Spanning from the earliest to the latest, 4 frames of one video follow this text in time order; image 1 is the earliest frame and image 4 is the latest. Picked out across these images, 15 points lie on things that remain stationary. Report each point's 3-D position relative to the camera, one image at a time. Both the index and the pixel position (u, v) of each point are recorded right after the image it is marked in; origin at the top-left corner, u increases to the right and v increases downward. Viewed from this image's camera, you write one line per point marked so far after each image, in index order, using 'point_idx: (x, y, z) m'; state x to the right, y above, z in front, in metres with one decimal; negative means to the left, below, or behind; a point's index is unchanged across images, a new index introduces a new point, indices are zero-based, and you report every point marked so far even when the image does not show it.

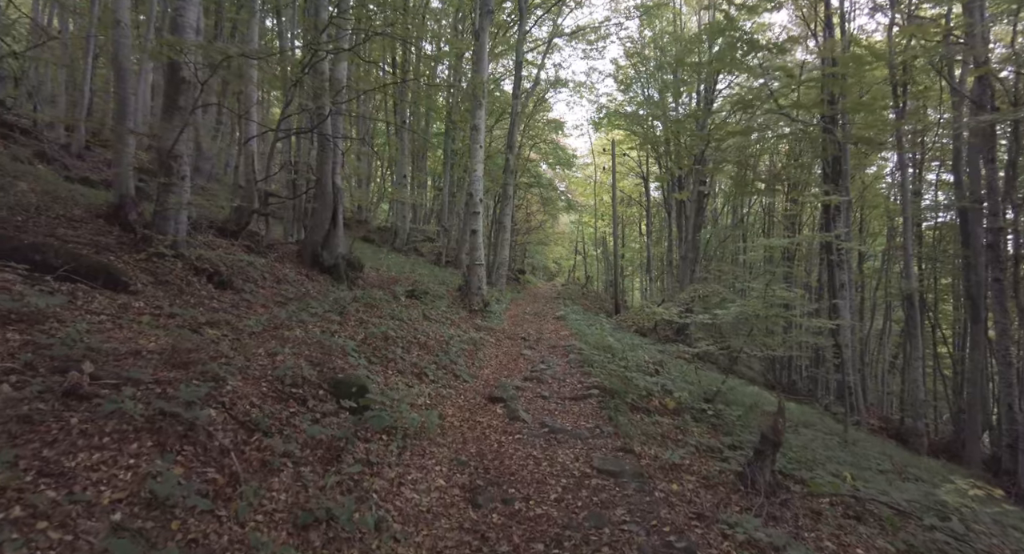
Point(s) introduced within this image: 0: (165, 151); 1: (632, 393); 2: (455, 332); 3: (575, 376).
0: (-5.2, +1.9, +7.6) m
1: (+1.8, -1.7, +7.6) m
2: (-1.2, -1.2, +10.9) m
3: (+1.1, -1.7, +8.6) m
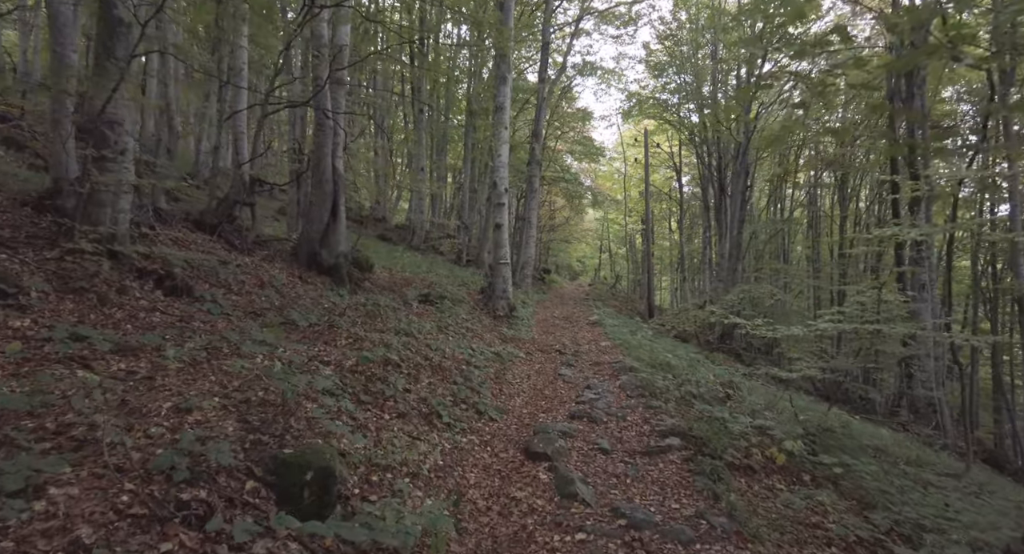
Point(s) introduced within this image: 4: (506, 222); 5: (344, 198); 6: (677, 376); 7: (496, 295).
0: (-4.7, +1.8, +5.7) m
1: (+2.3, -1.8, +5.5) m
2: (-0.6, -1.2, +8.9) m
3: (+1.6, -1.7, +6.5) m
4: (-0.2, +1.5, +13.7) m
5: (-3.6, +1.7, +10.6) m
6: (+2.9, -1.8, +8.9) m
7: (-0.4, -0.5, +13.9) m
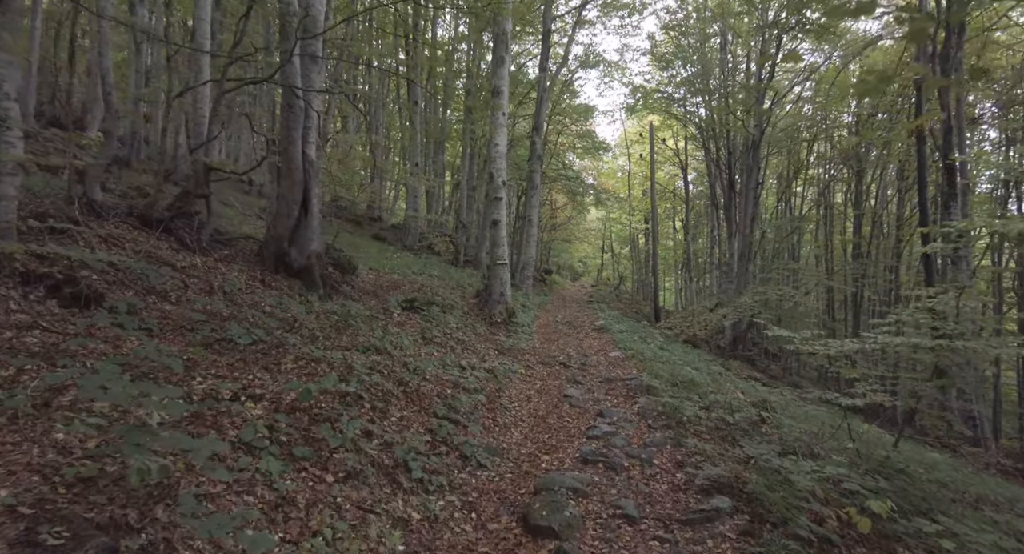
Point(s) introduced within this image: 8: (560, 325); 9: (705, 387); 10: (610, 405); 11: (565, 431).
0: (-4.8, +1.8, +4.4) m
1: (+2.3, -1.8, +4.1) m
2: (-0.6, -1.3, +7.5) m
3: (+1.5, -1.8, +5.1) m
4: (-0.2, +1.5, +12.4) m
5: (-3.6, +1.6, +9.3) m
6: (+2.9, -1.8, +7.6) m
7: (-0.5, -0.5, +12.6) m
8: (+1.5, -1.5, +15.7) m
9: (+3.1, -1.8, +8.2) m
10: (+1.4, -1.8, +6.9) m
11: (+0.6, -1.8, +5.9) m
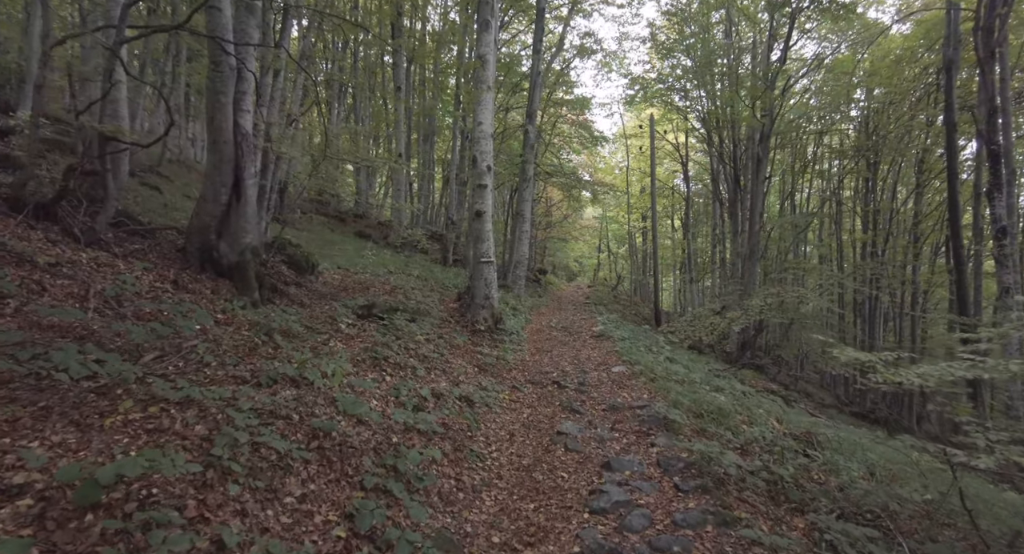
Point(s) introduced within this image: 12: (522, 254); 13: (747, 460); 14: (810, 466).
0: (-5.0, +1.8, +2.6) m
1: (+2.0, -1.8, +2.4) m
2: (-0.9, -1.3, +5.8) m
3: (+1.3, -1.8, +3.4) m
4: (-0.5, +1.4, +10.6) m
5: (-3.9, +1.6, +7.5) m
6: (+2.6, -1.8, +5.9) m
7: (-0.8, -0.5, +10.8) m
8: (+1.2, -1.5, +14.0) m
9: (+2.9, -1.8, +6.5) m
10: (+1.1, -1.8, +5.2) m
11: (+0.4, -1.8, +4.2) m
12: (+0.3, +0.9, +18.3) m
13: (+2.4, -1.8, +5.1) m
14: (+3.2, -2.0, +5.4) m
